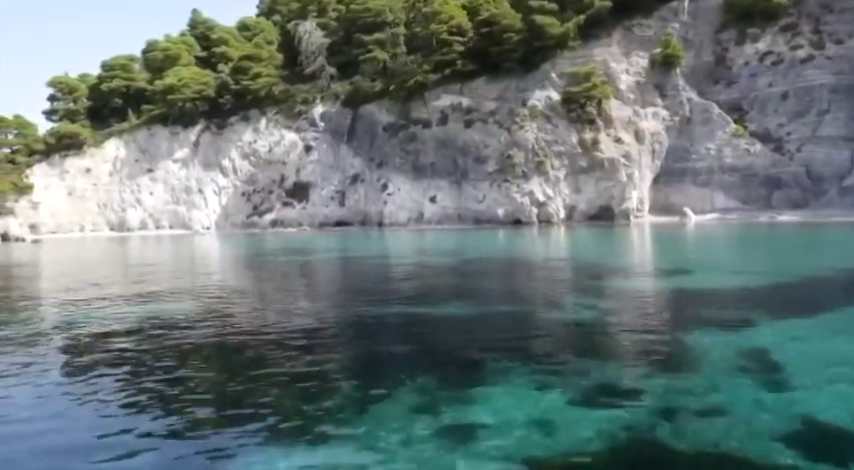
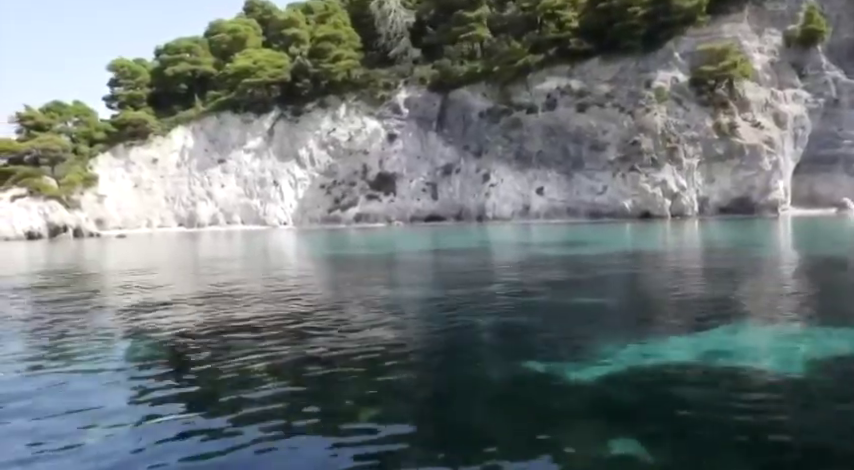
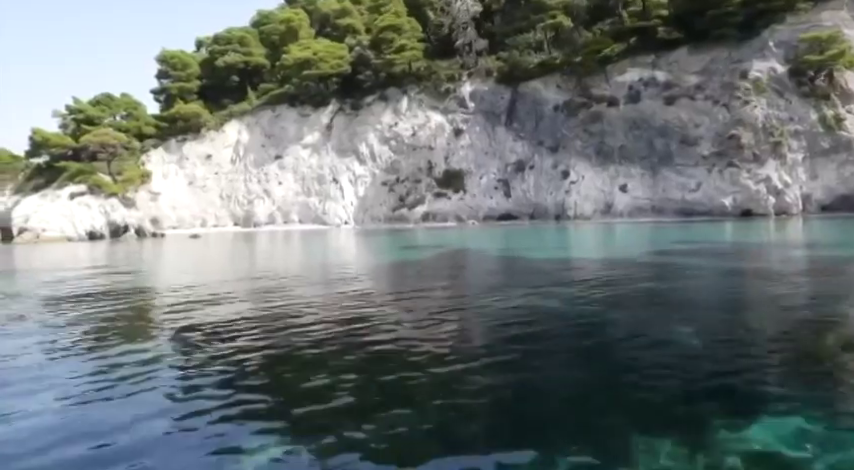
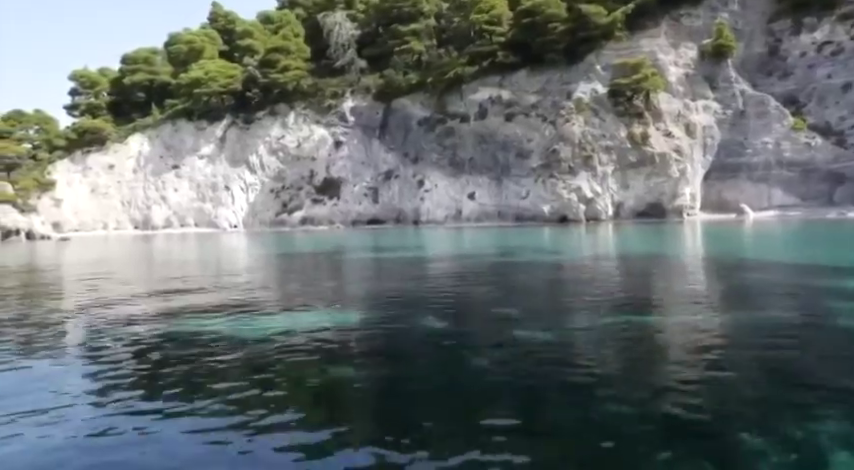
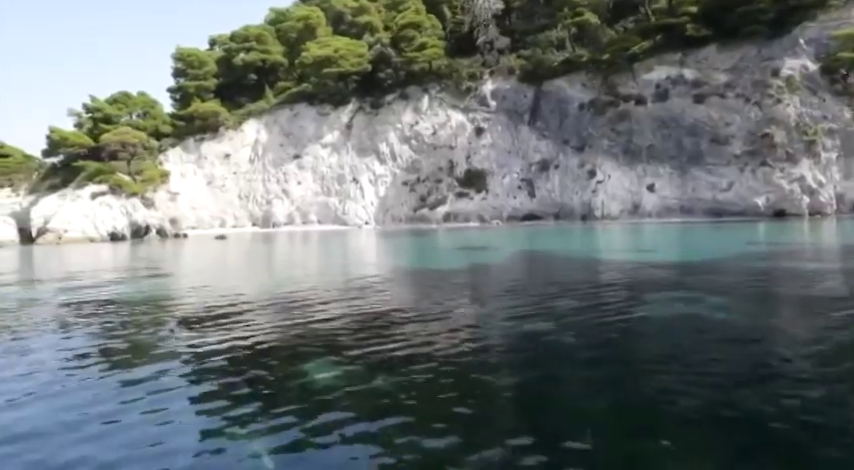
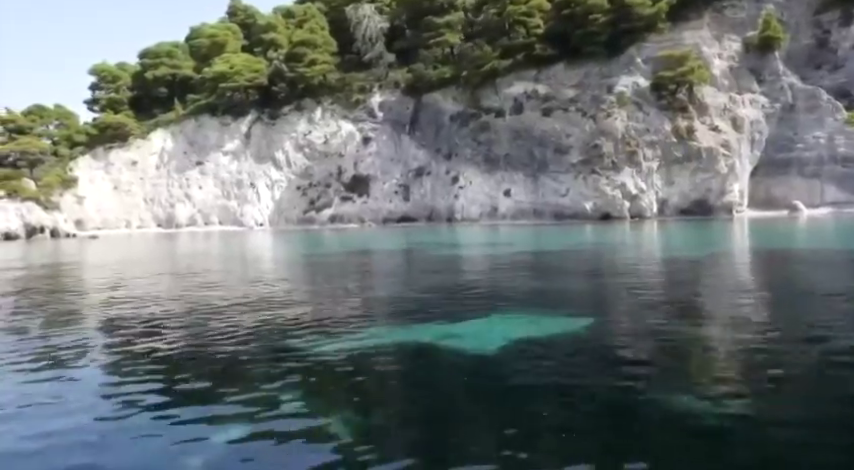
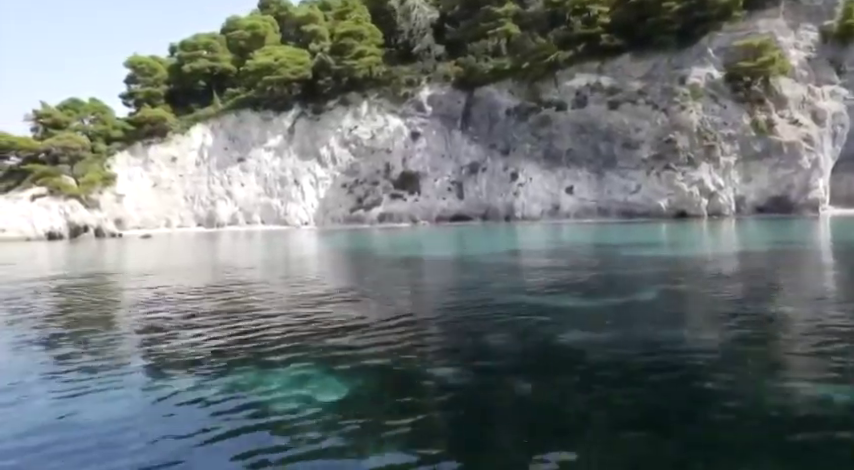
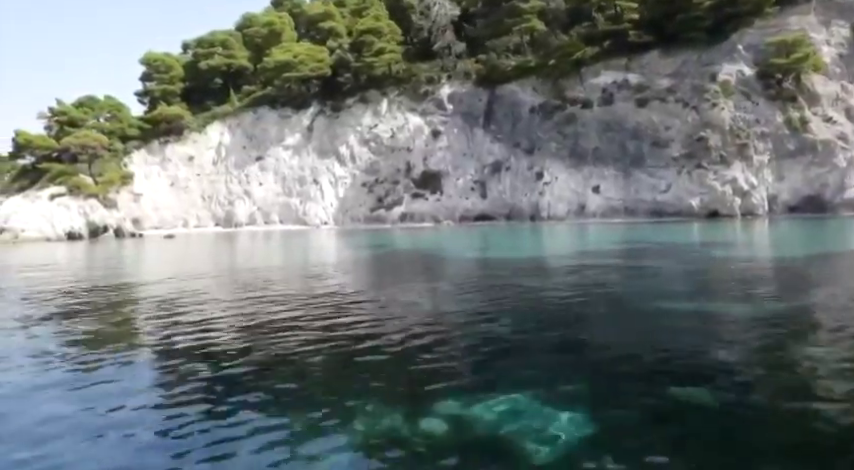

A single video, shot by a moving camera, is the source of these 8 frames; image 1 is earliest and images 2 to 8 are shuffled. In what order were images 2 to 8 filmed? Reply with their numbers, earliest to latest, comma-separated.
4, 6, 2, 7, 8, 3, 5
